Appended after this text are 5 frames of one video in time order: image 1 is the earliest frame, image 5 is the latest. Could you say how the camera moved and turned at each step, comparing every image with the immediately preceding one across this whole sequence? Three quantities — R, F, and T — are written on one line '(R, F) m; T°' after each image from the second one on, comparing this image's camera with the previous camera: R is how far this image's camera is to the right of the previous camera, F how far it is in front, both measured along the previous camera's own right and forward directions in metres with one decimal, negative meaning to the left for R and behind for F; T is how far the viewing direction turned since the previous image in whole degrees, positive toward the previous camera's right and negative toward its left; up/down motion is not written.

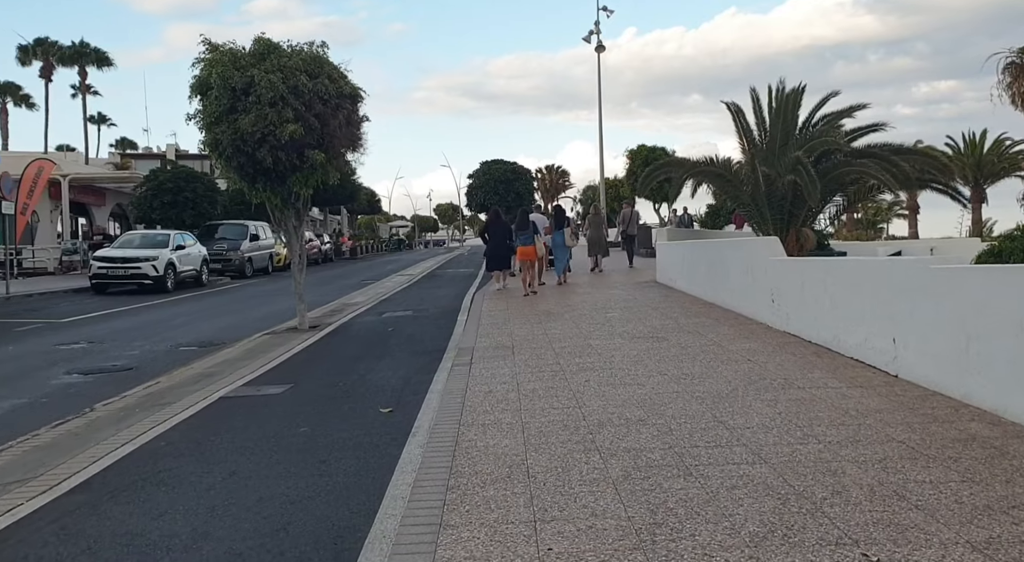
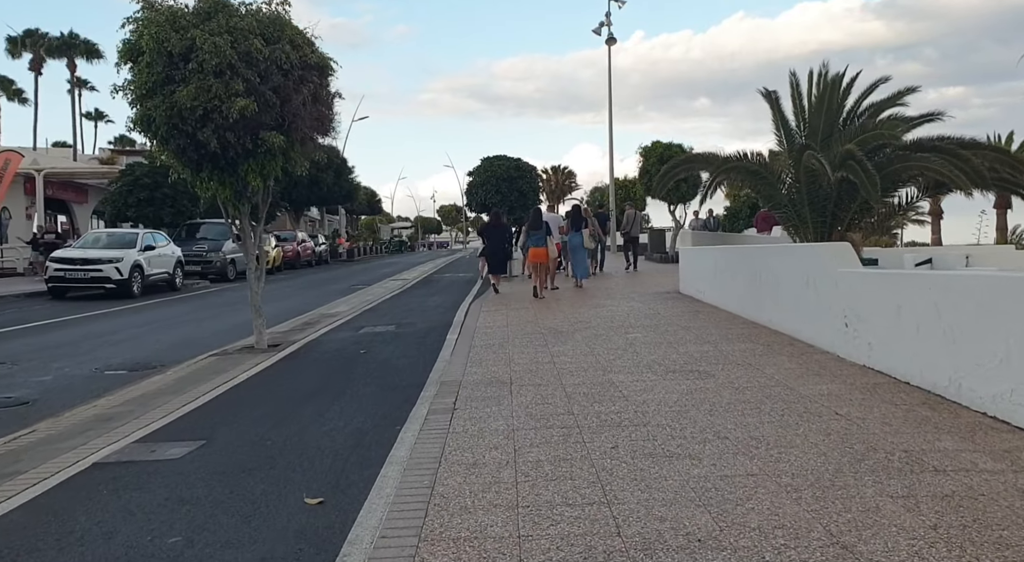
(+0.1, +2.1) m; 0°
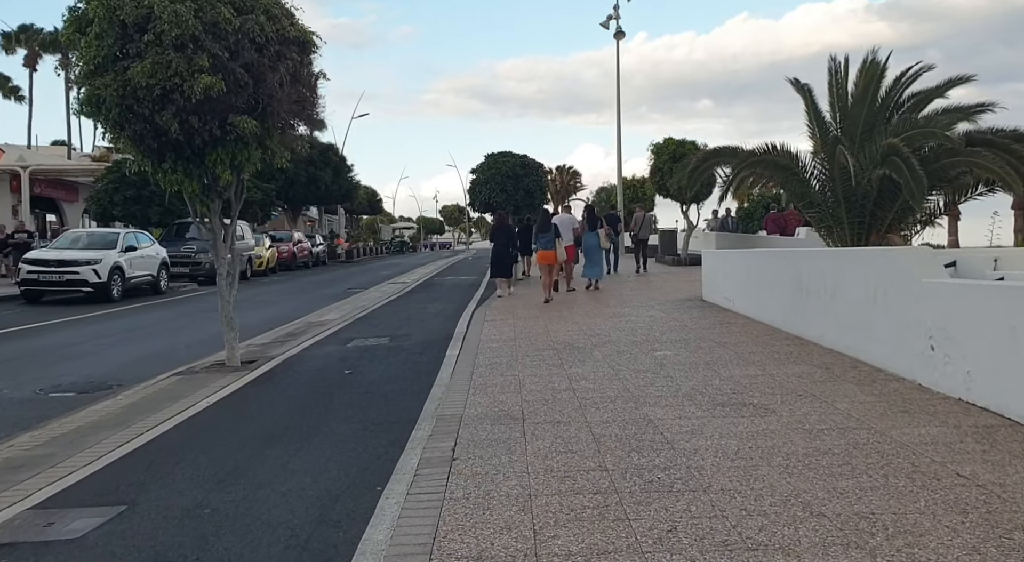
(-0.1, +1.3) m; 0°
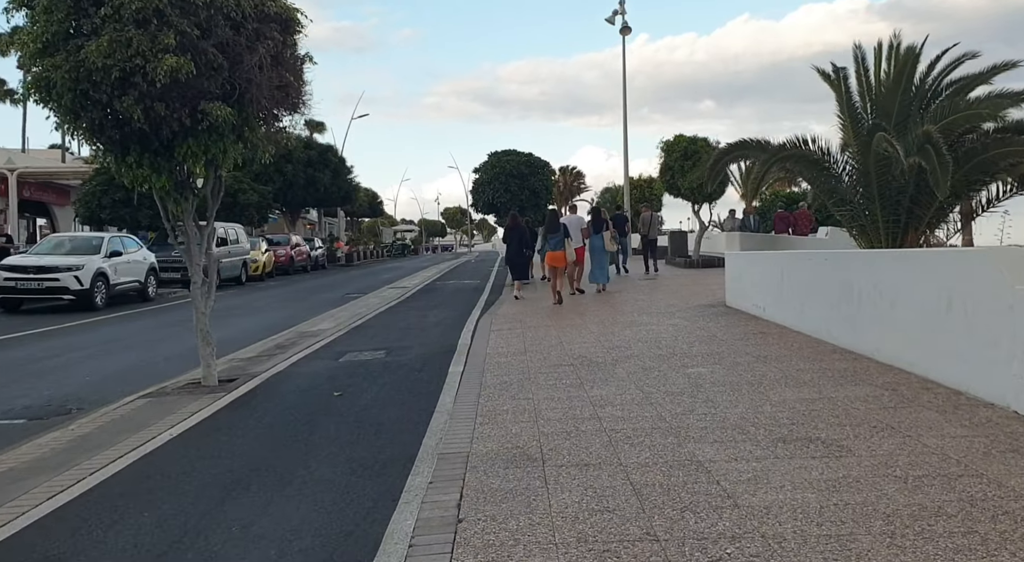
(-0.1, +1.0) m; 0°
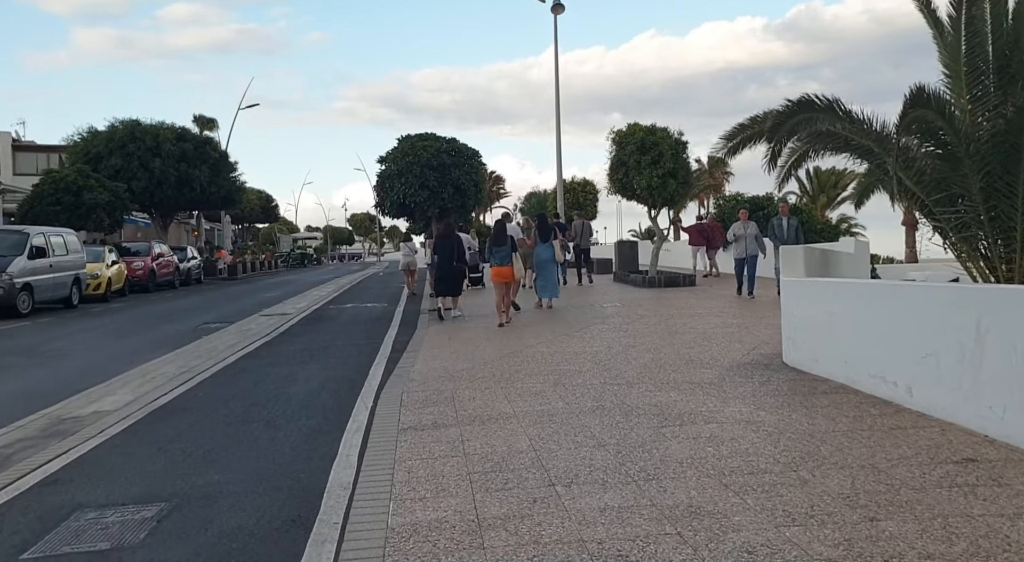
(-0.1, +5.1) m; +7°
